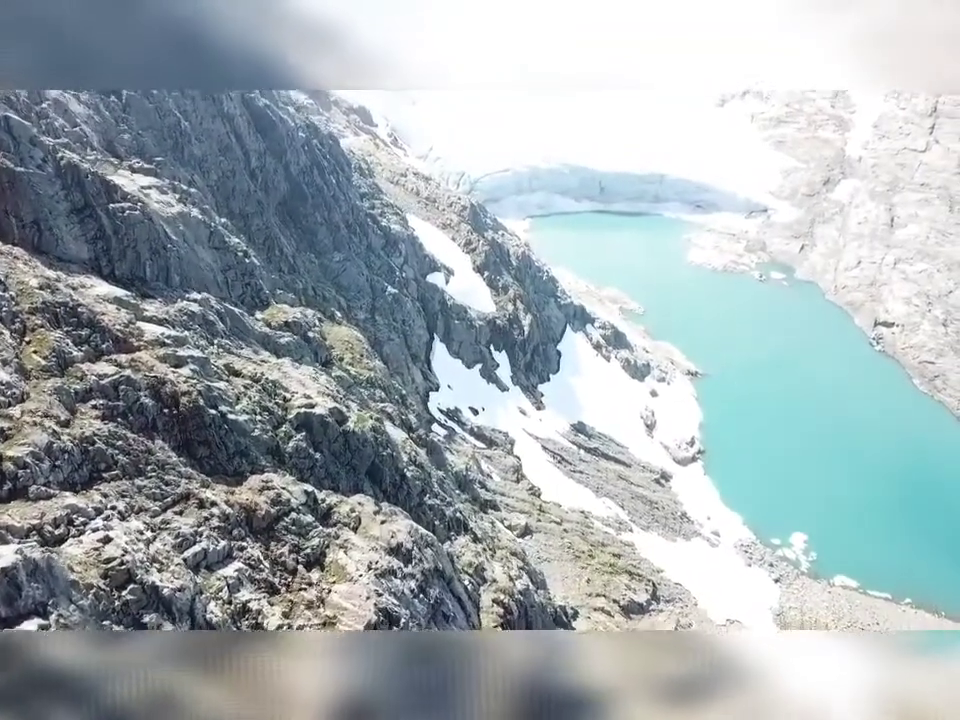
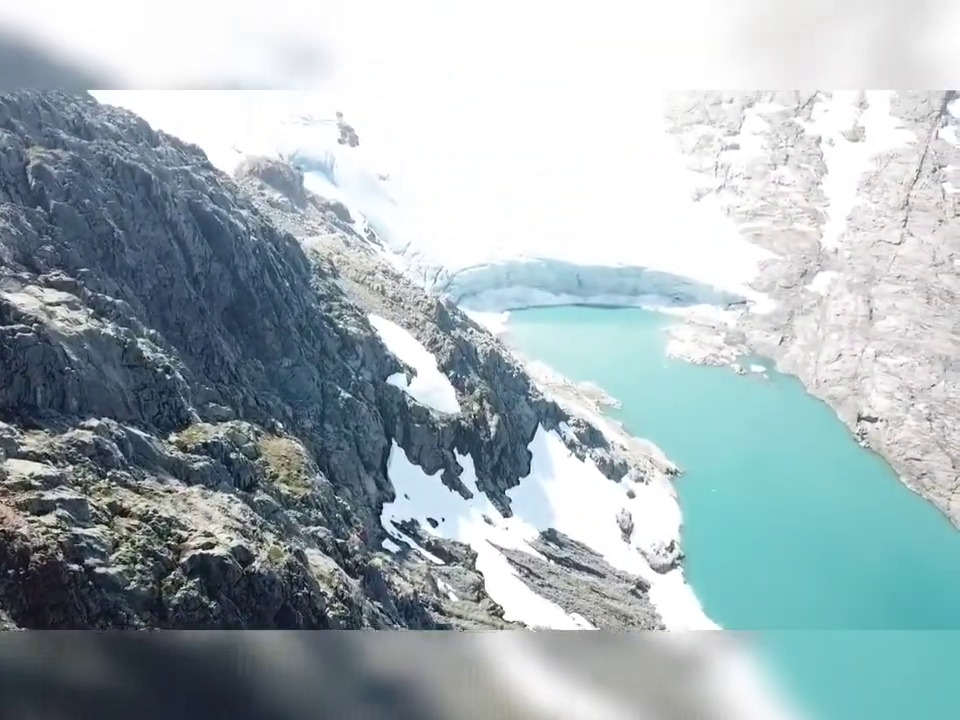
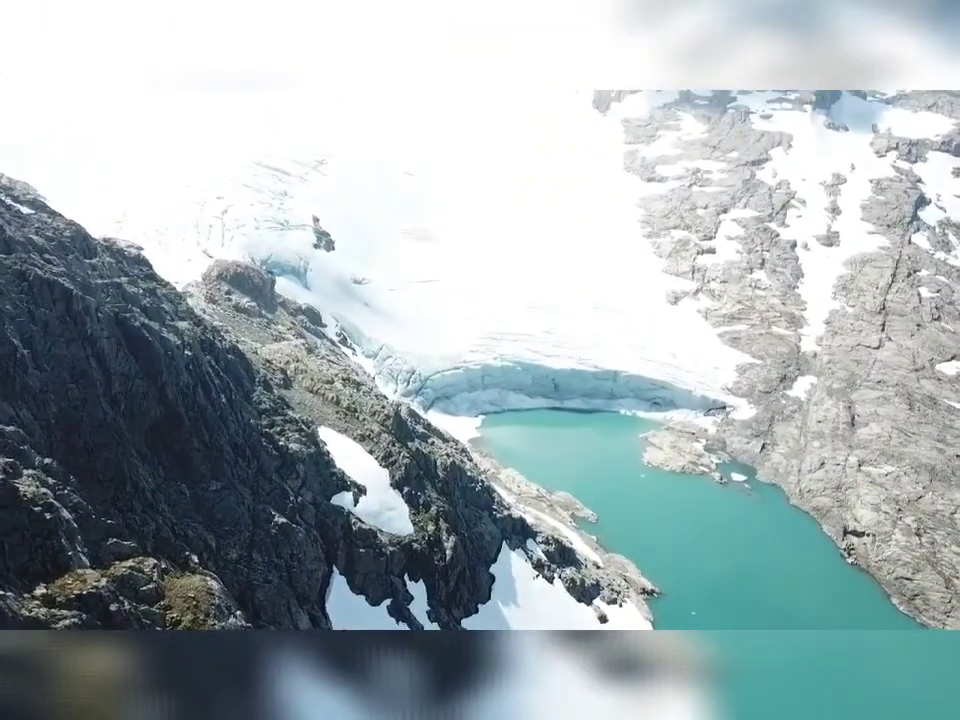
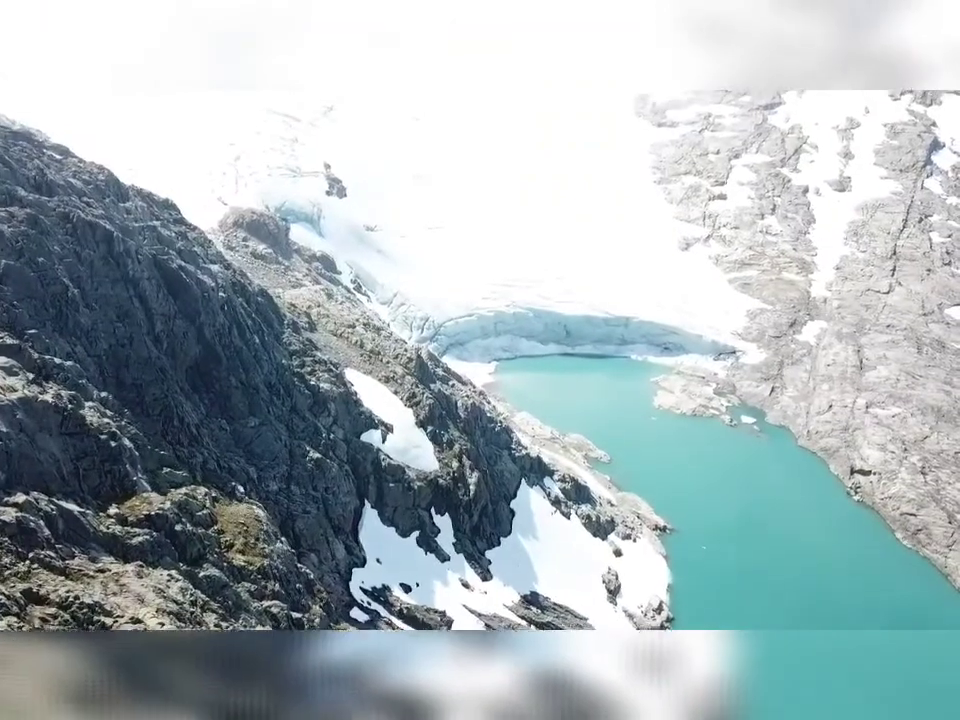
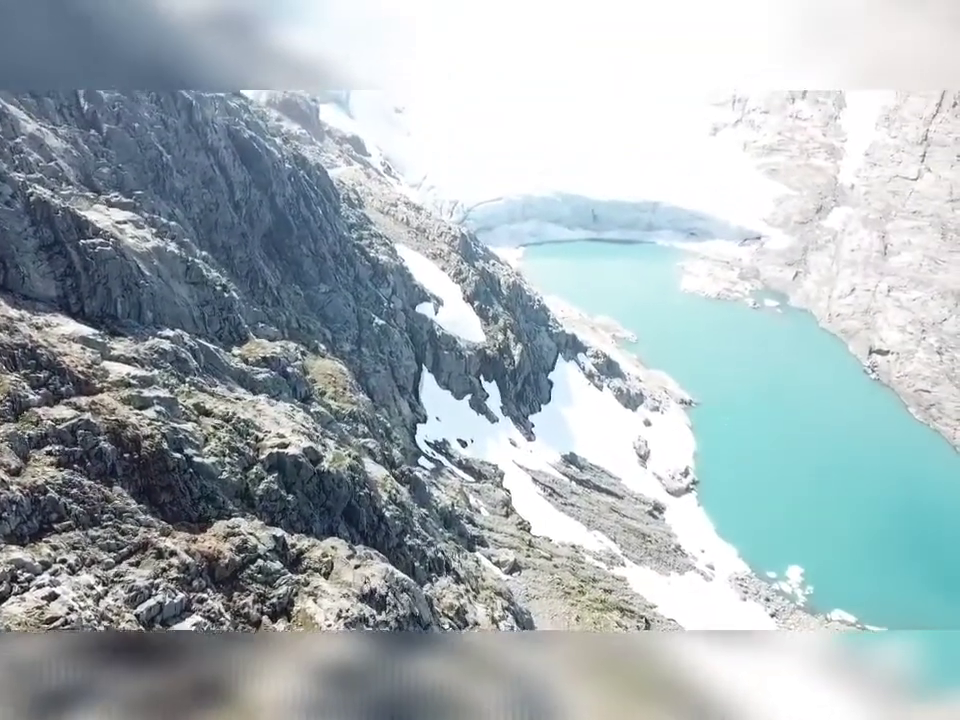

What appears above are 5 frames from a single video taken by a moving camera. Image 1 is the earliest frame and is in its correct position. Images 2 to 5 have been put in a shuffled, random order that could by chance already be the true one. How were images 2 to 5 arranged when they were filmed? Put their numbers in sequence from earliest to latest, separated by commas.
5, 2, 4, 3
